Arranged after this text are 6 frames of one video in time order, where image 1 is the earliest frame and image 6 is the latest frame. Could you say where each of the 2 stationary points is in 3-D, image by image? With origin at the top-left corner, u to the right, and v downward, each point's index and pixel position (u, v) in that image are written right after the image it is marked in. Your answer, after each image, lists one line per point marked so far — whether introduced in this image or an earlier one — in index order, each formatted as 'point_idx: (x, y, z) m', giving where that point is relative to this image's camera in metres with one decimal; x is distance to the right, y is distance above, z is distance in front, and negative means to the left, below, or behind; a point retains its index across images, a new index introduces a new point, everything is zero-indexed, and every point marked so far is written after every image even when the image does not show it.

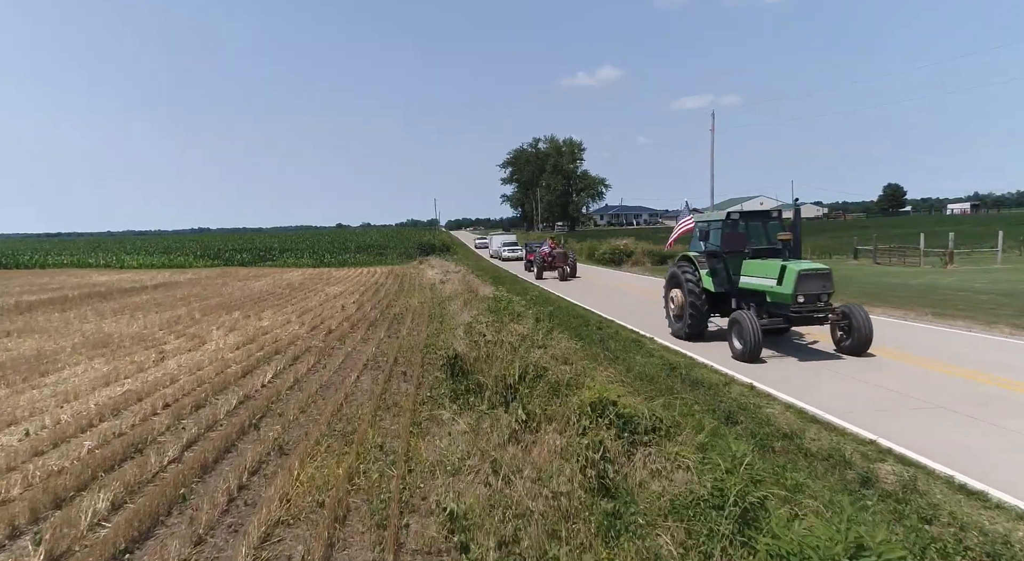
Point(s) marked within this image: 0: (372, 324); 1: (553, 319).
0: (-3.0, -0.9, +14.7) m
1: (+1.1, -1.1, +17.5) m
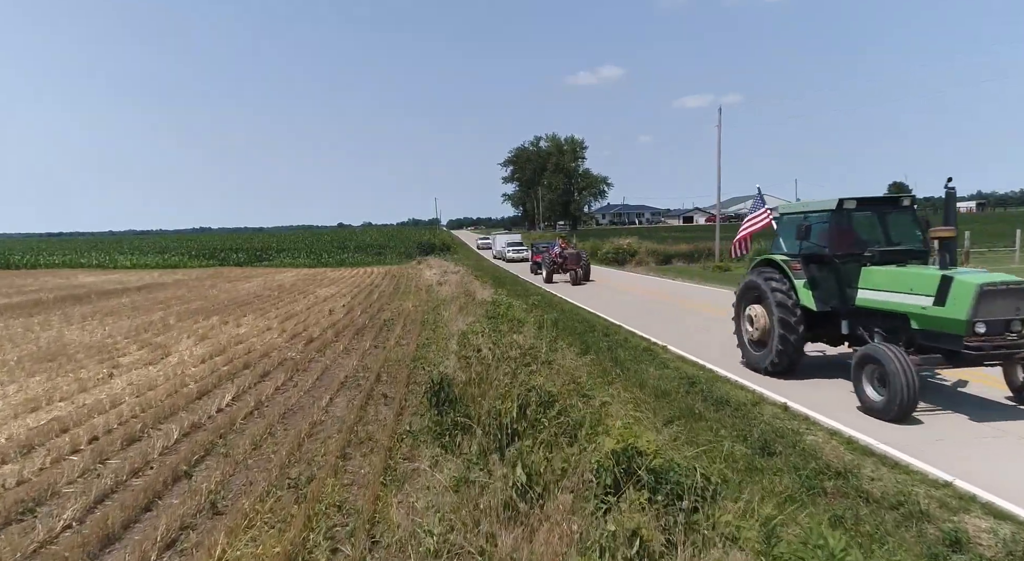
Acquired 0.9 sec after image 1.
0: (-3.0, -1.0, +13.5) m
1: (+1.1, -1.2, +16.3) m
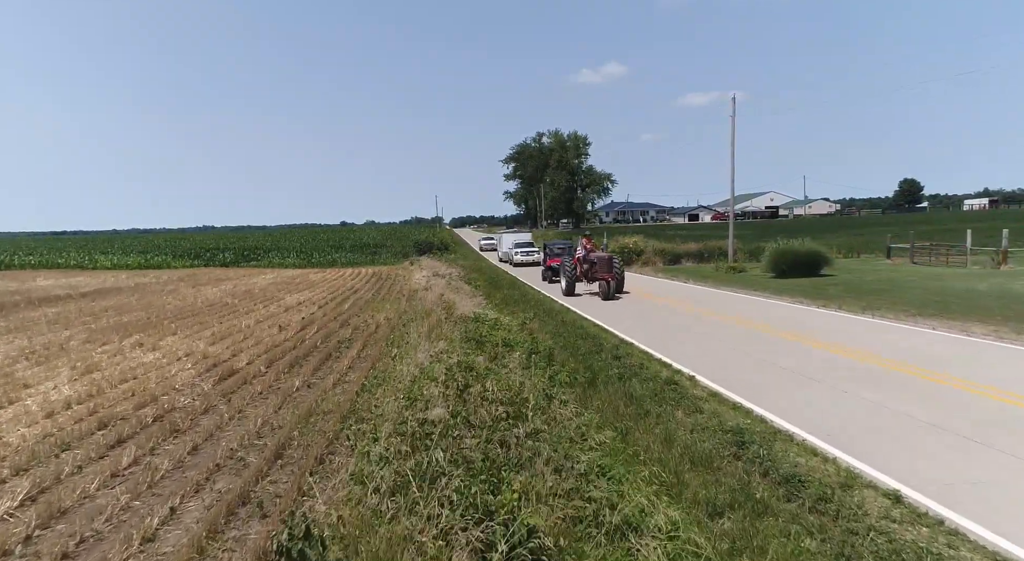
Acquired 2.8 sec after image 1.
0: (-3.2, -1.2, +10.5) m
1: (+0.8, -1.3, +13.3) m
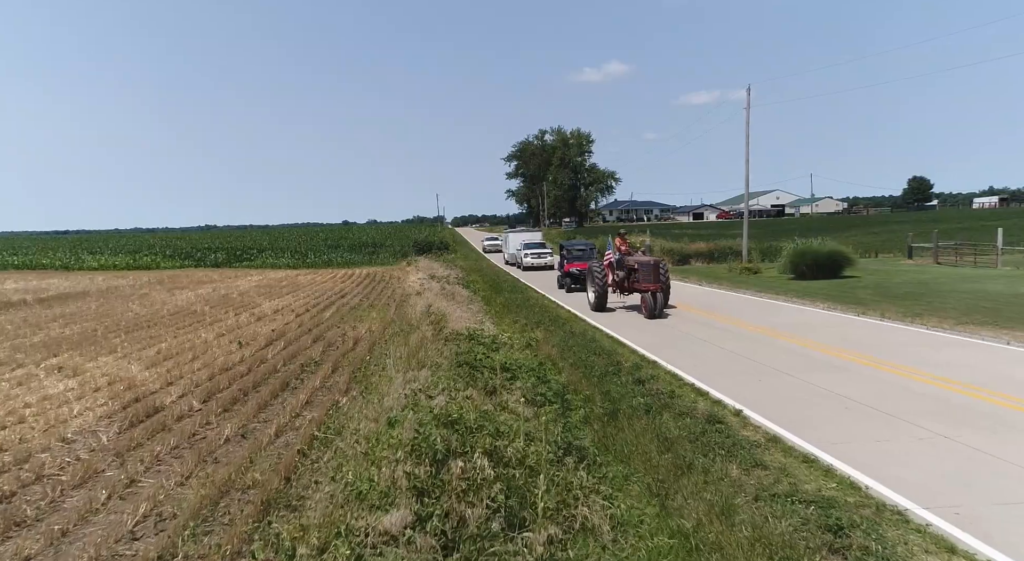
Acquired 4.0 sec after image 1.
0: (-3.2, -1.3, +8.4) m
1: (+0.9, -1.5, +11.1) m
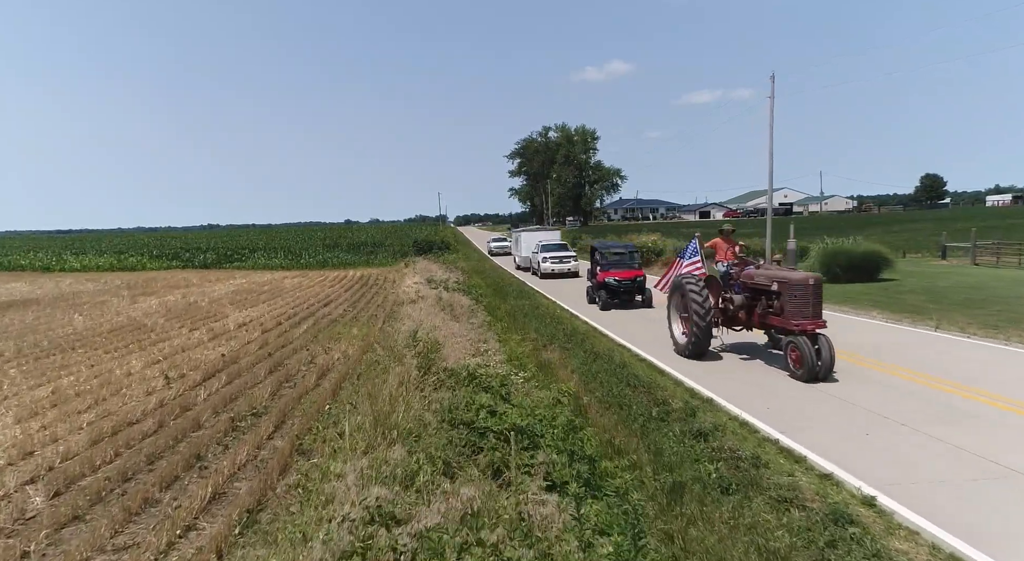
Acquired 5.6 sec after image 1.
0: (-3.0, -1.5, +5.6) m
1: (+1.0, -1.7, +8.3) m
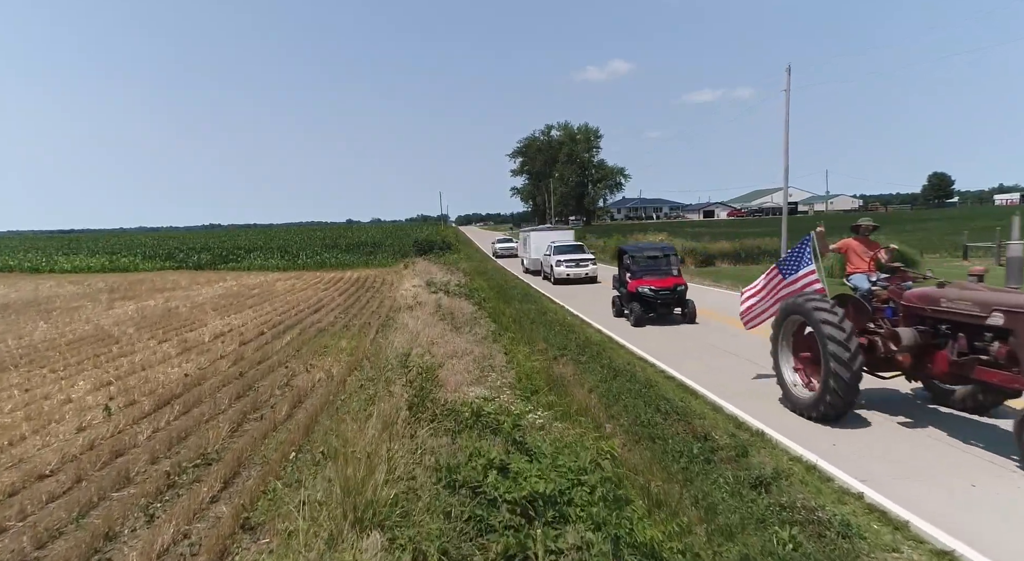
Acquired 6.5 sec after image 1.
0: (-2.9, -1.6, +4.0) m
1: (+1.2, -1.8, +6.8) m
